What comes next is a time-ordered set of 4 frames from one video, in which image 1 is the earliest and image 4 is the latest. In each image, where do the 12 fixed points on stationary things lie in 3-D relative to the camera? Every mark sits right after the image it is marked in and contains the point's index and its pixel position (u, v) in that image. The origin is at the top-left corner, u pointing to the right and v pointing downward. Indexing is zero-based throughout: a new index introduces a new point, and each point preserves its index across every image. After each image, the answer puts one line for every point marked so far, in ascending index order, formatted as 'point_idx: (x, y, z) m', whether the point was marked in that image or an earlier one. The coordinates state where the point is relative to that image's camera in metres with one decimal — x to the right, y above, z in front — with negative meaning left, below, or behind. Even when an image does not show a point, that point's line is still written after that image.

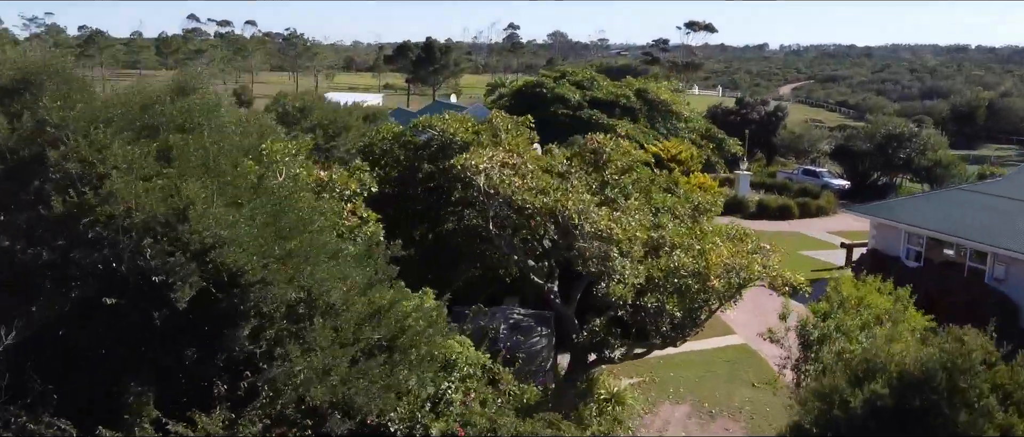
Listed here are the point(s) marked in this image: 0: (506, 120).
0: (-0.2, +1.2, +10.6) m
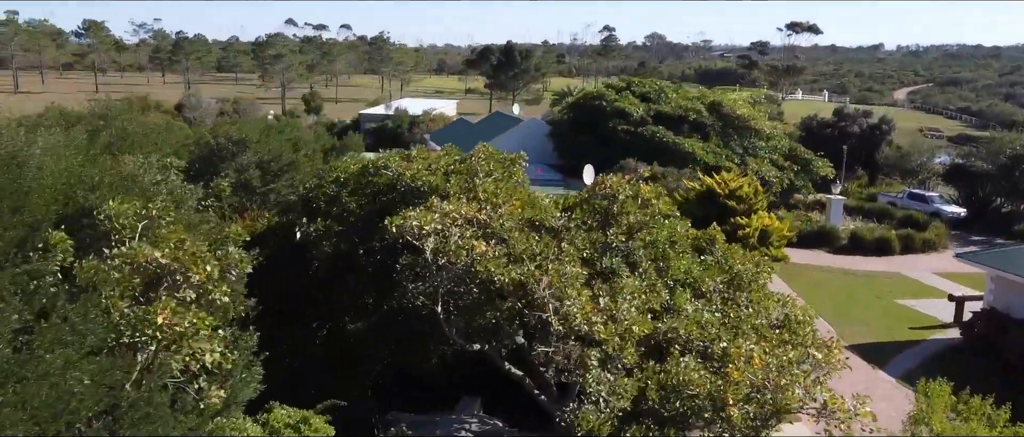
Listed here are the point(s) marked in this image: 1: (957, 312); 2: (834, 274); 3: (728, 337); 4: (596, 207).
0: (-0.3, +0.6, +8.3) m
1: (+8.3, -1.7, +14.6) m
2: (+7.6, -1.3, +18.4) m
3: (+1.9, -1.0, +6.8) m
4: (+0.9, +0.1, +8.2) m
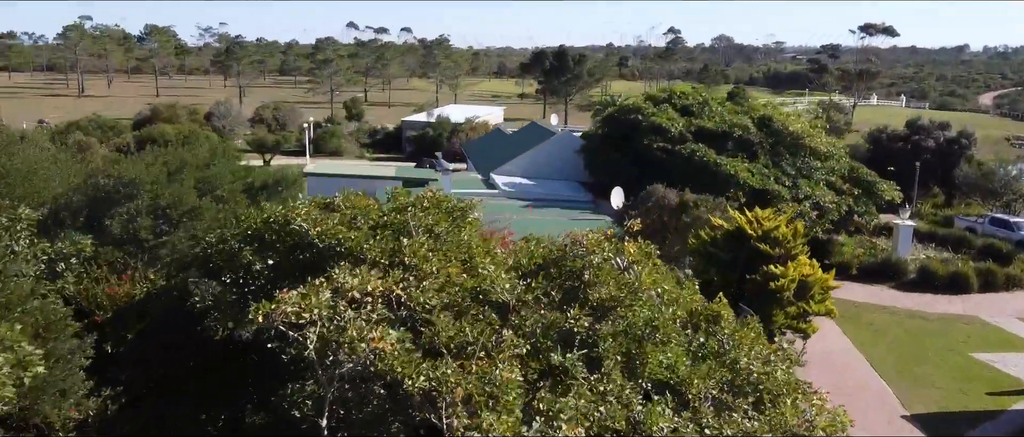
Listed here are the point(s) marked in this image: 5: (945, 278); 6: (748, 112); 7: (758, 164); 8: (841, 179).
0: (-0.7, 0.0, +6.6) m
1: (+8.3, -2.4, +12.2) m
2: (+7.9, -2.0, +16.0) m
3: (+1.3, -1.6, +4.9) m
4: (+0.4, -0.4, +6.4) m
5: (+9.9, -1.4, +18.0) m
6: (+5.9, +2.7, +19.7) m
7: (+5.6, +1.2, +18.0) m
8: (+7.8, +0.9, +18.7) m
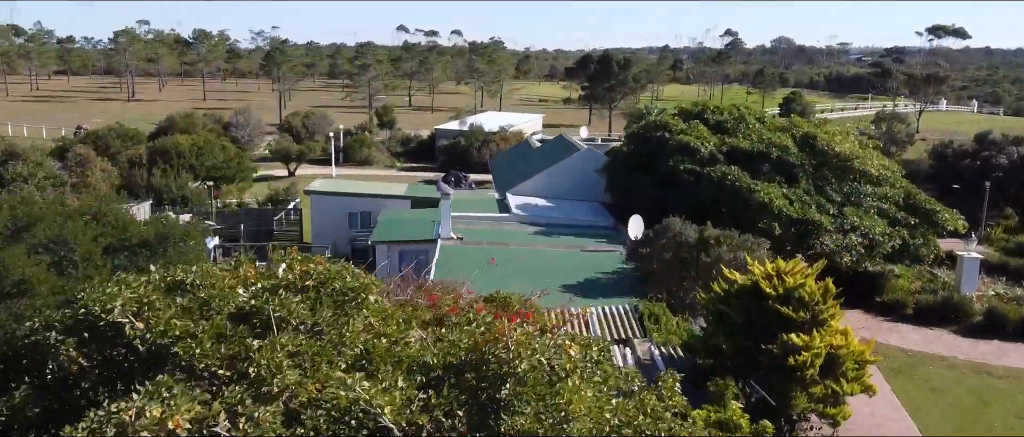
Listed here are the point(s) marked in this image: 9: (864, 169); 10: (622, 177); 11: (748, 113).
0: (-1.4, -0.5, +5.0) m
1: (+8.0, -3.1, +10.0) m
2: (+7.9, -2.7, +13.8) m
3: (+0.5, -2.2, +3.2) m
4: (-0.2, -1.0, +4.8) m
5: (+10.1, -2.1, +15.7) m
6: (+6.2, +2.0, +17.6) m
7: (+5.8, +0.6, +15.9) m
8: (+8.1, +0.3, +16.5) m
9: (+7.4, +1.0, +16.5) m
10: (+2.5, +0.9, +18.0) m
11: (+5.5, +2.4, +18.4) m
